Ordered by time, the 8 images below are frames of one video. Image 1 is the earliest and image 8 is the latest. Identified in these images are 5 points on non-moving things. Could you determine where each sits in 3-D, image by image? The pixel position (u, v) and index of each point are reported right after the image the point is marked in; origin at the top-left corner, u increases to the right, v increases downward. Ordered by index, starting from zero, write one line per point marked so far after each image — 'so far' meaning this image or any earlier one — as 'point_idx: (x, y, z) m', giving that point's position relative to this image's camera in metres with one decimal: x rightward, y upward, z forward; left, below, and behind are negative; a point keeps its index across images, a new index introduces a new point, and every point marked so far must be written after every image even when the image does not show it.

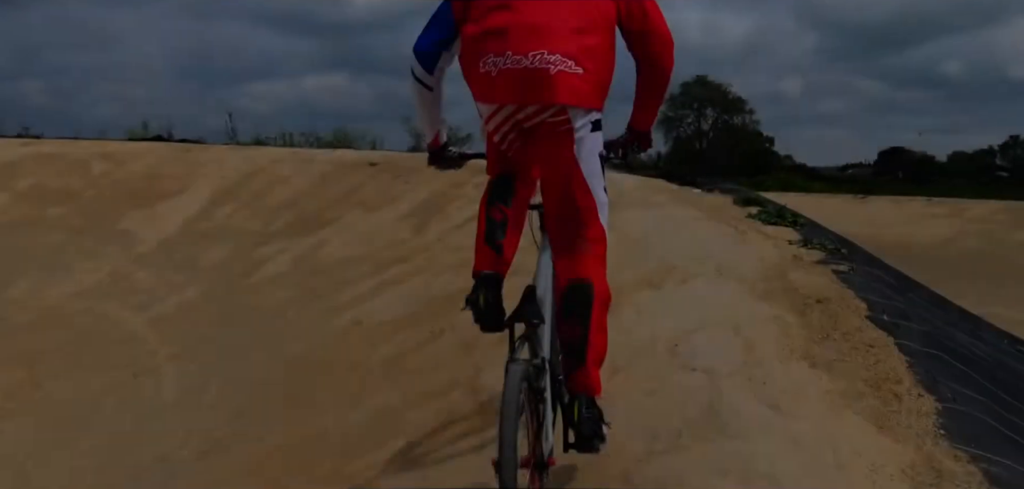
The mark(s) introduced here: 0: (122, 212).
0: (-5.3, +0.5, +8.4) m
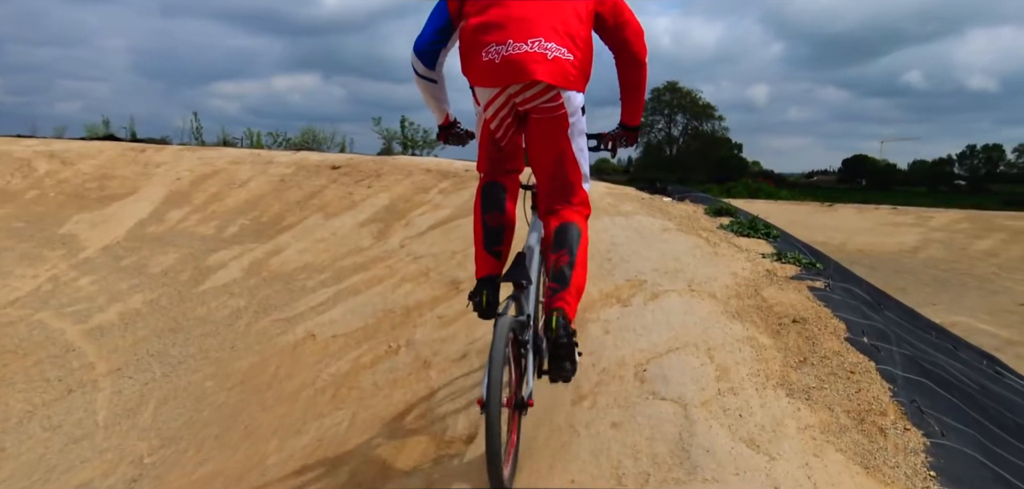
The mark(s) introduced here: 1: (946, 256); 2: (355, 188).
0: (-5.8, +0.4, +7.9) m
1: (+7.9, -0.2, +11.0) m
2: (-2.2, +0.8, +8.4) m
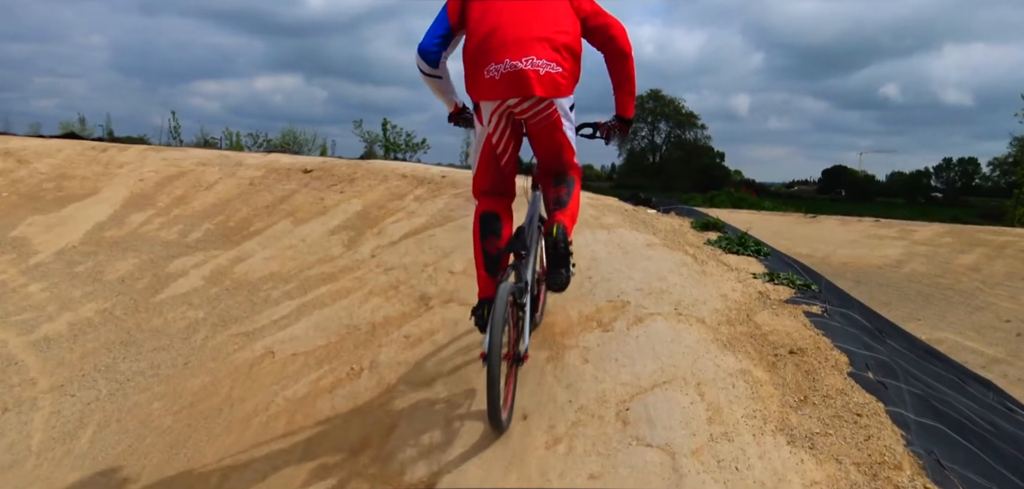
0: (-6.0, +0.4, +7.4) m
1: (+7.5, -0.5, +10.9) m
2: (-2.5, +0.7, +8.0) m
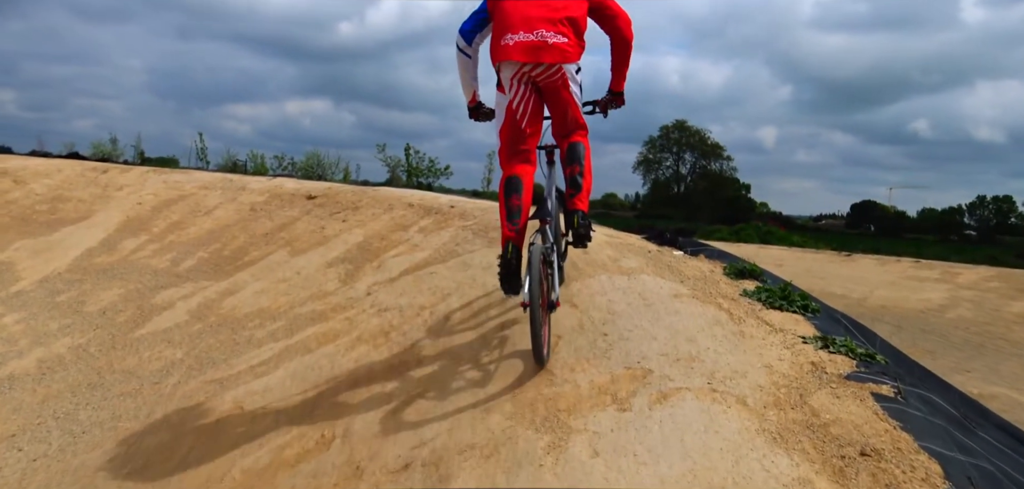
0: (-5.9, +0.1, +7.1) m
1: (+7.8, -1.2, +10.1) m
2: (-2.3, +0.3, +7.5) m
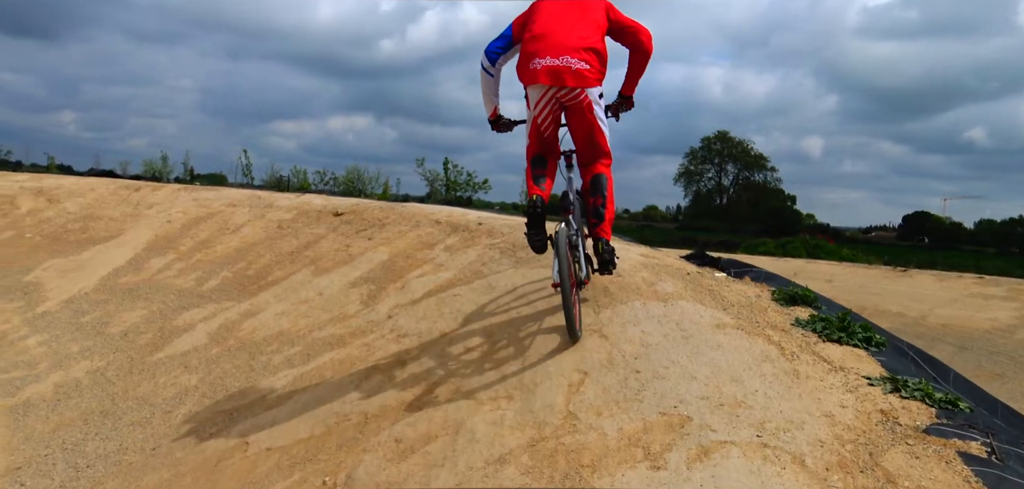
0: (-5.5, -0.2, +7.1) m
1: (+8.3, -1.4, +9.2) m
2: (-1.9, +0.1, +7.4) m
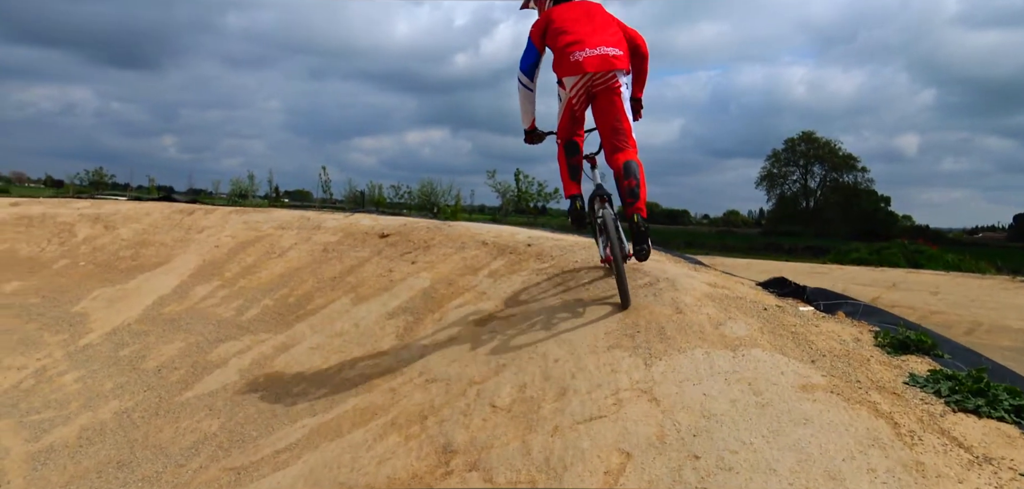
0: (-4.9, -0.5, +7.1) m
1: (+9.0, -1.6, +7.6) m
2: (-1.3, -0.2, +6.9) m
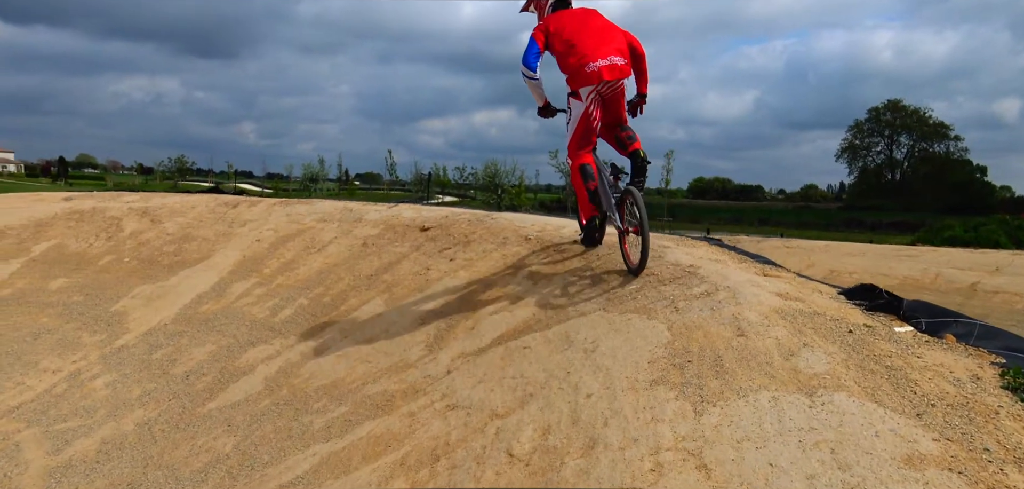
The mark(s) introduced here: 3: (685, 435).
0: (-4.4, -0.5, +7.0) m
1: (+9.5, -1.4, +6.1) m
2: (-0.8, -0.2, +6.5) m
3: (+0.7, -0.7, +2.4) m
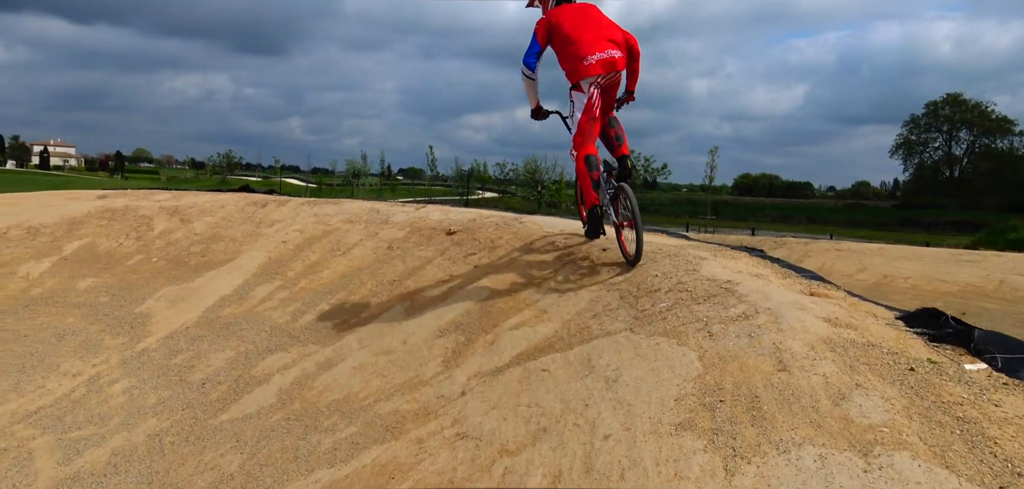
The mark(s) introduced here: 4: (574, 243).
0: (-4.1, -0.5, +7.0) m
1: (+9.8, -1.6, +5.1) m
2: (-0.5, -0.2, +6.2) m
3: (+0.7, -0.9, +2.0) m
4: (+0.6, 0.0, +5.9) m
